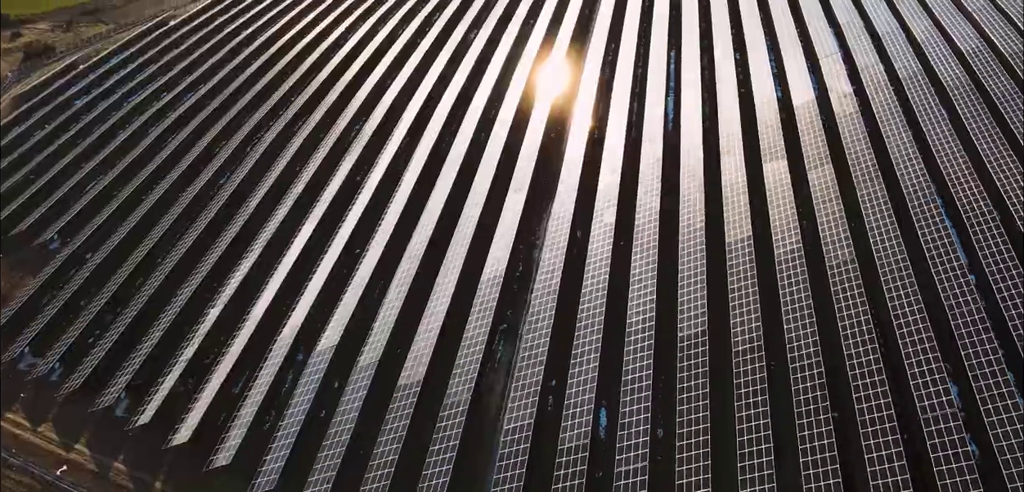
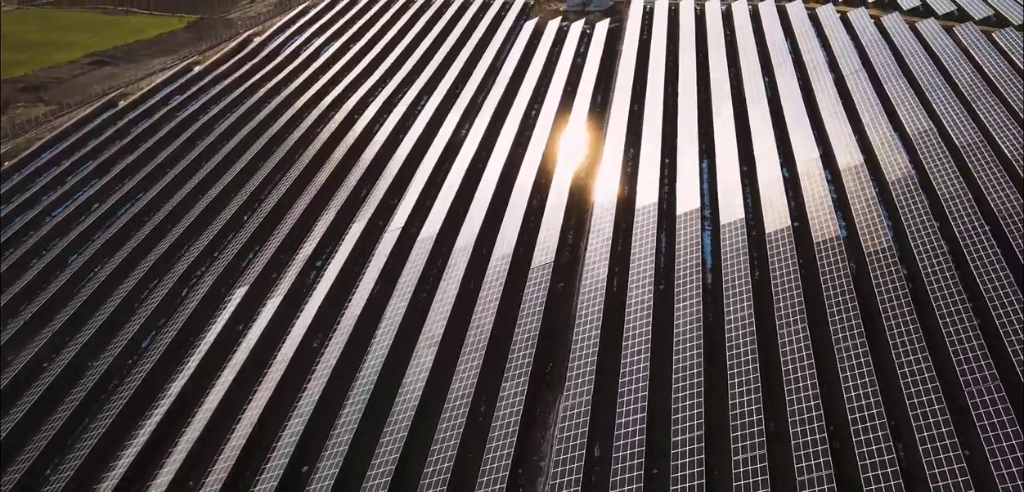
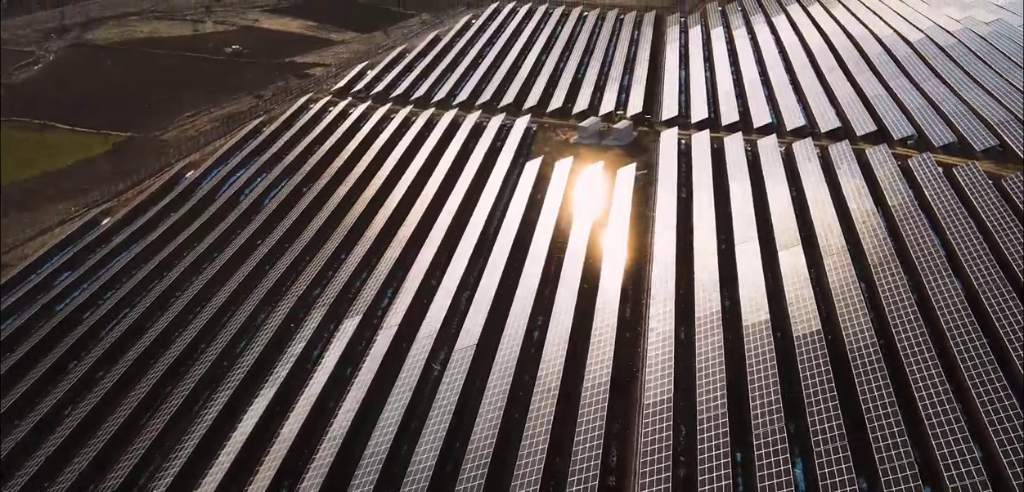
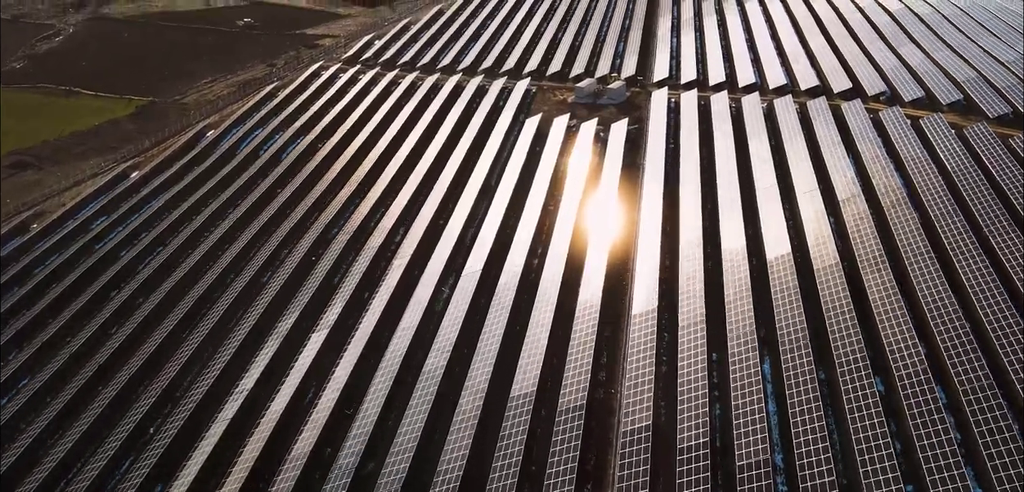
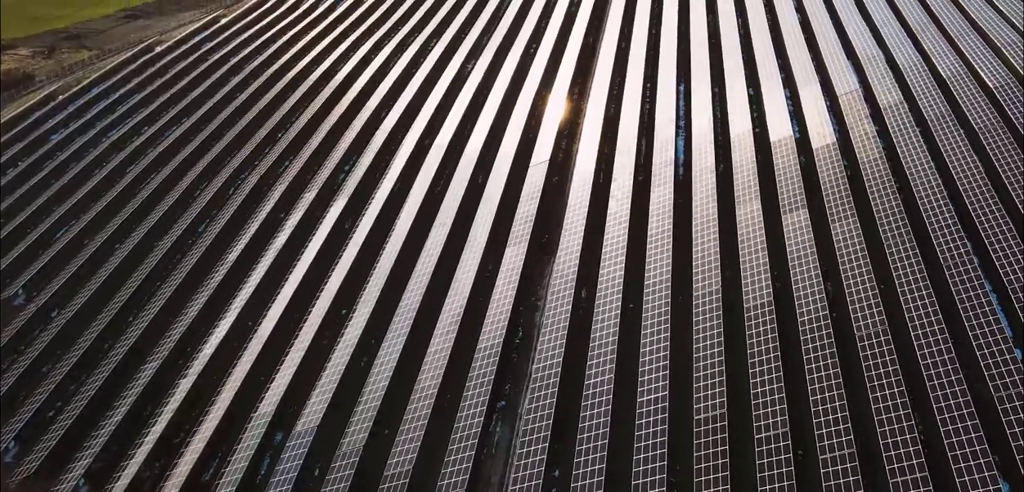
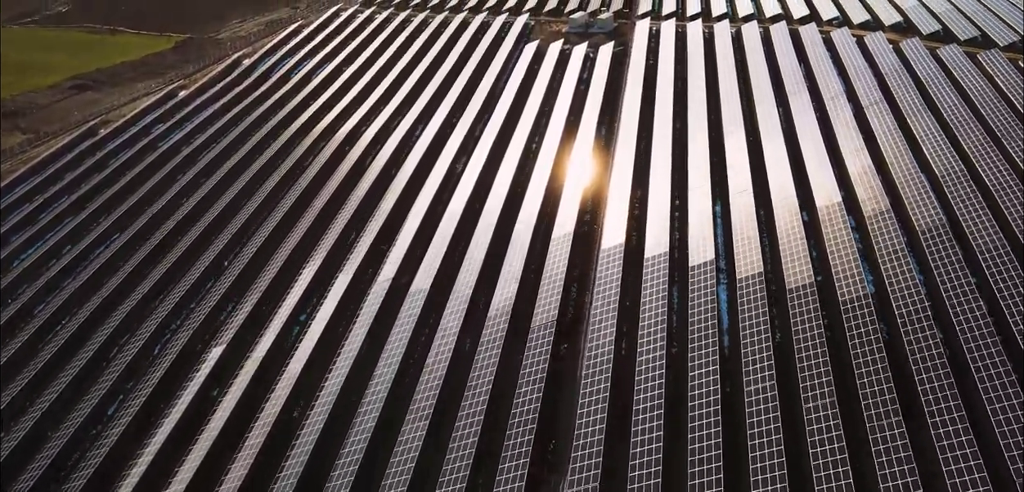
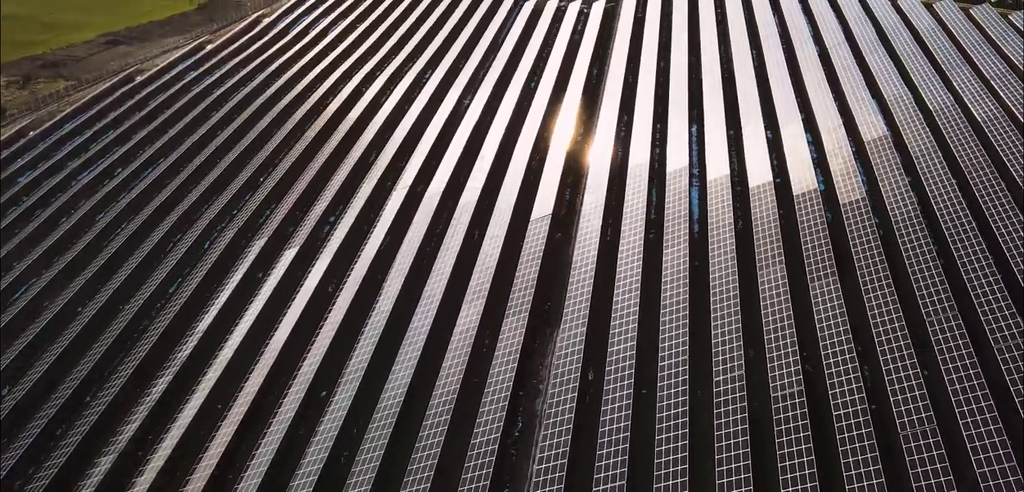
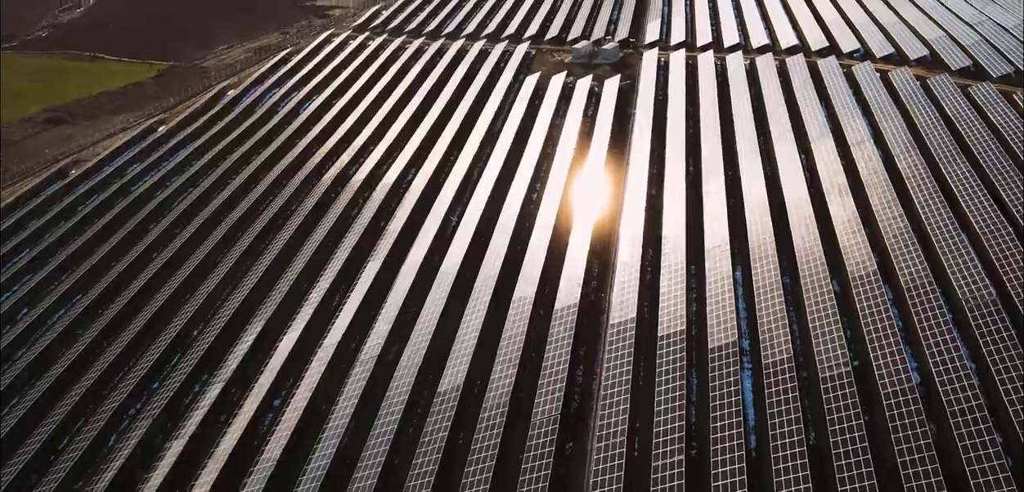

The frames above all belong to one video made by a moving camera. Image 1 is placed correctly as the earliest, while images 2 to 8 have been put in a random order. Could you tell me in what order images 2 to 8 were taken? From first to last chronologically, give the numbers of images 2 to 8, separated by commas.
5, 7, 2, 6, 8, 4, 3
